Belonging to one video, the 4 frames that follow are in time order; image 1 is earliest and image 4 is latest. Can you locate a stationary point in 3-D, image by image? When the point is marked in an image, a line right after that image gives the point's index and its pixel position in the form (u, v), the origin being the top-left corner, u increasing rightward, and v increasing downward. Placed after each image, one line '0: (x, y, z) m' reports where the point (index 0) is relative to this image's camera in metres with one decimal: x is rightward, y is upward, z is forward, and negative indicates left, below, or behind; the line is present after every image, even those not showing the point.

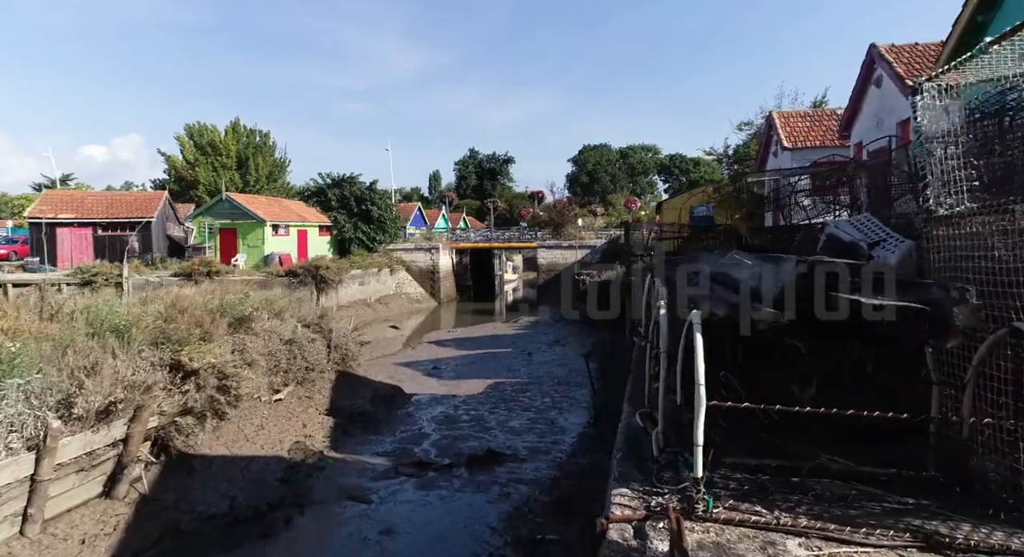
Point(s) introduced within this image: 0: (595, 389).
0: (+1.8, -2.4, +12.5) m
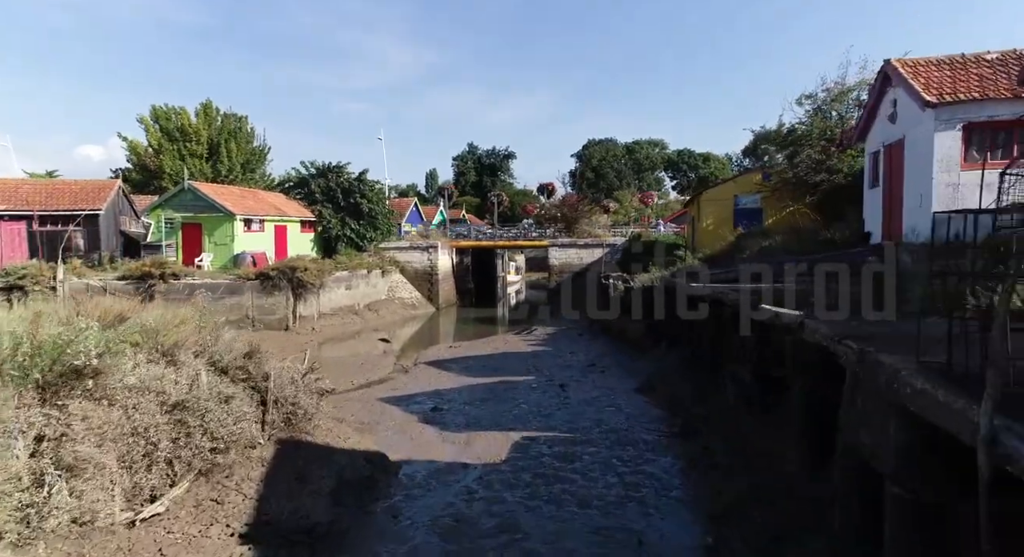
0: (+2.4, -2.6, +8.2) m
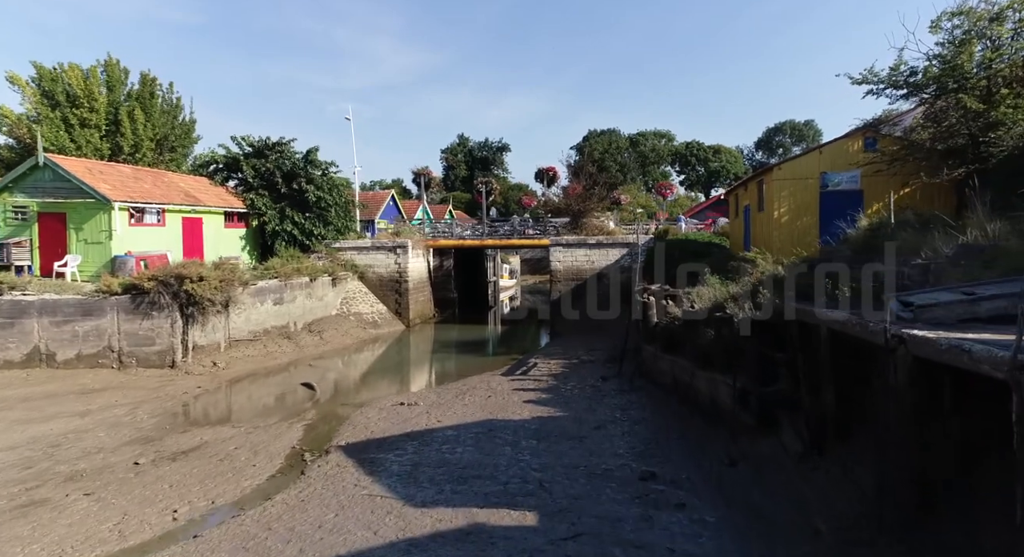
0: (+2.2, -3.0, +0.6) m
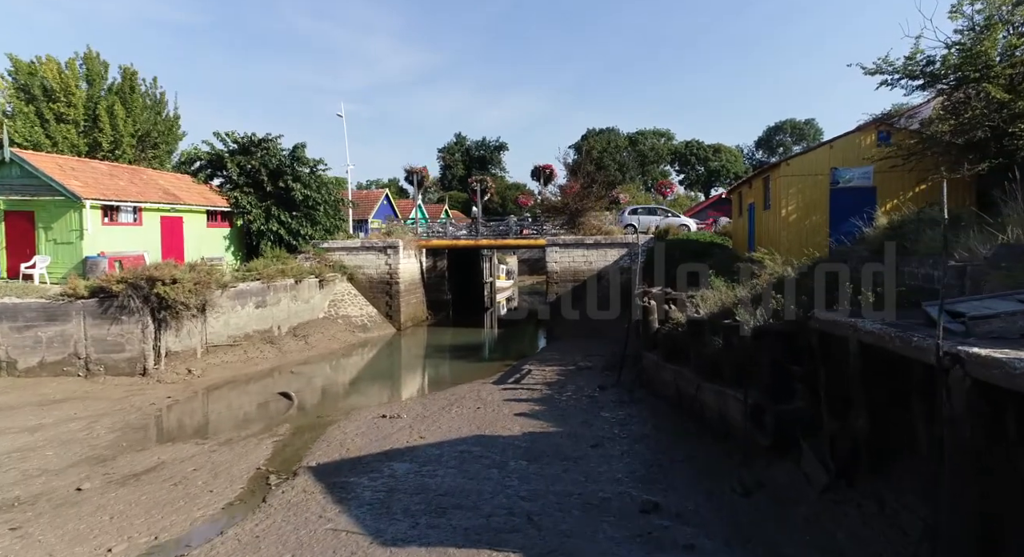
0: (+2.0, -3.0, -0.3) m
